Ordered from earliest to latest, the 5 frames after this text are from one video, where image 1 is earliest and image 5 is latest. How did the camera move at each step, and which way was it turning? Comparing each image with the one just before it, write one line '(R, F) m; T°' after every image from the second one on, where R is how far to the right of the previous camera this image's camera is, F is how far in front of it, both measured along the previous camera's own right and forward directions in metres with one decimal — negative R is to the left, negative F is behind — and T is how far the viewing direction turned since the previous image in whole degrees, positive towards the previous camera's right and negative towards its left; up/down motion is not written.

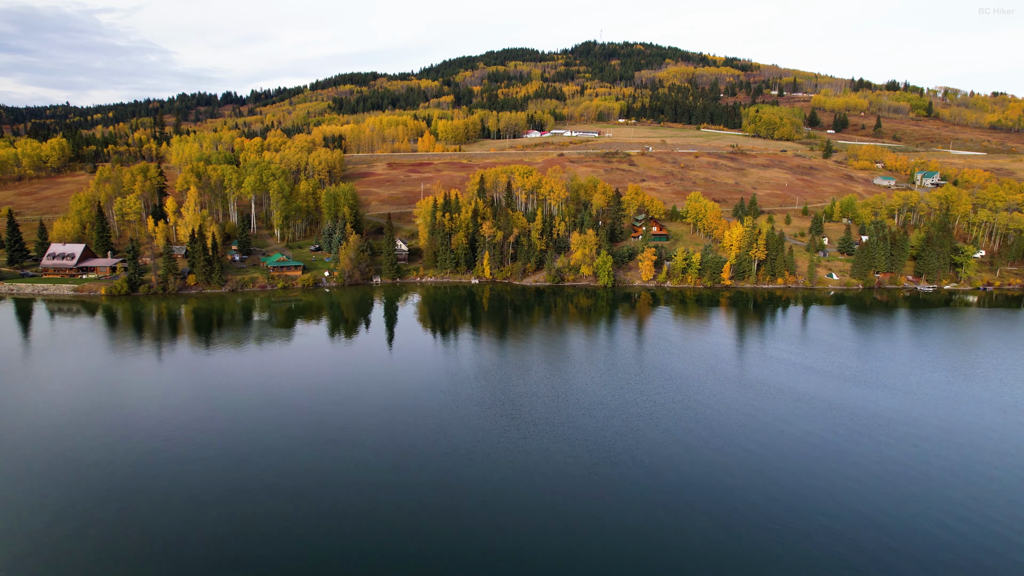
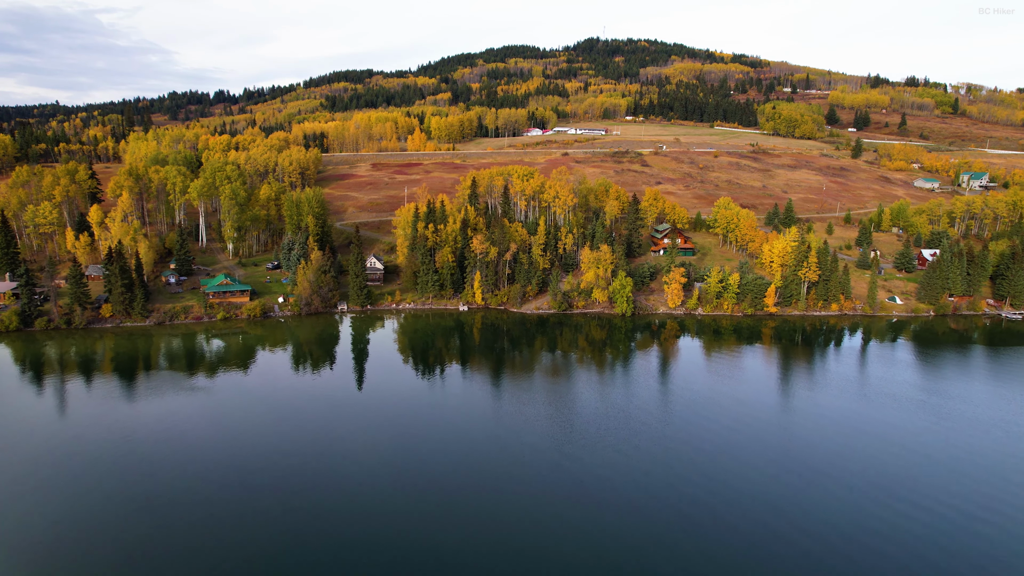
(+0.5, +13.9) m; 0°
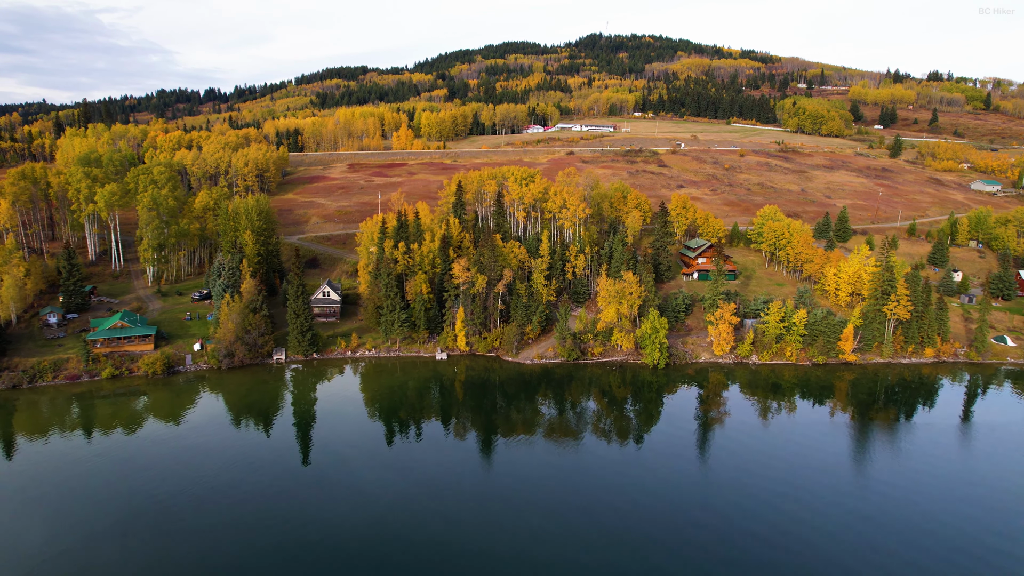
(+0.5, +15.5) m; 0°
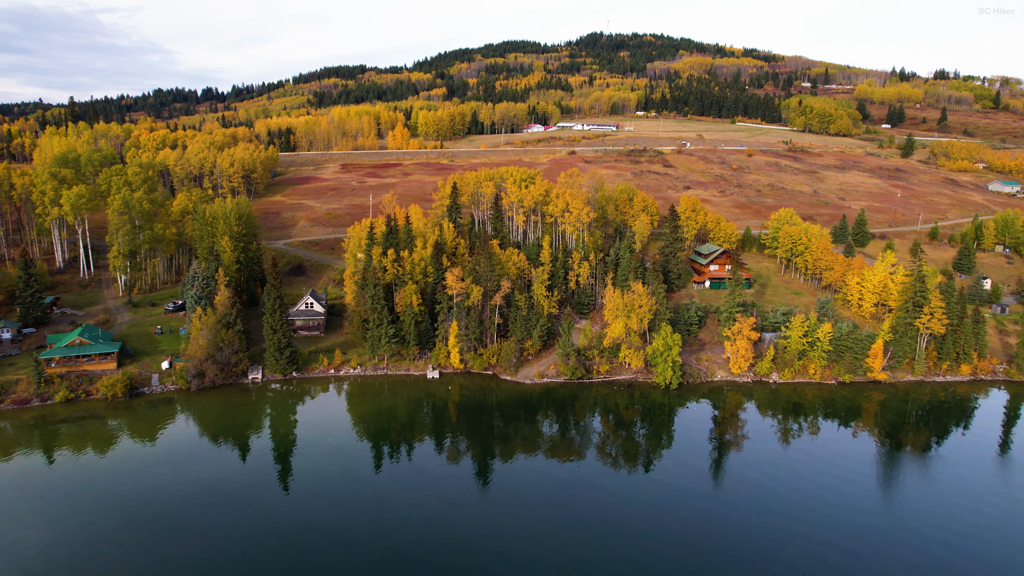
(+0.1, +4.1) m; 0°
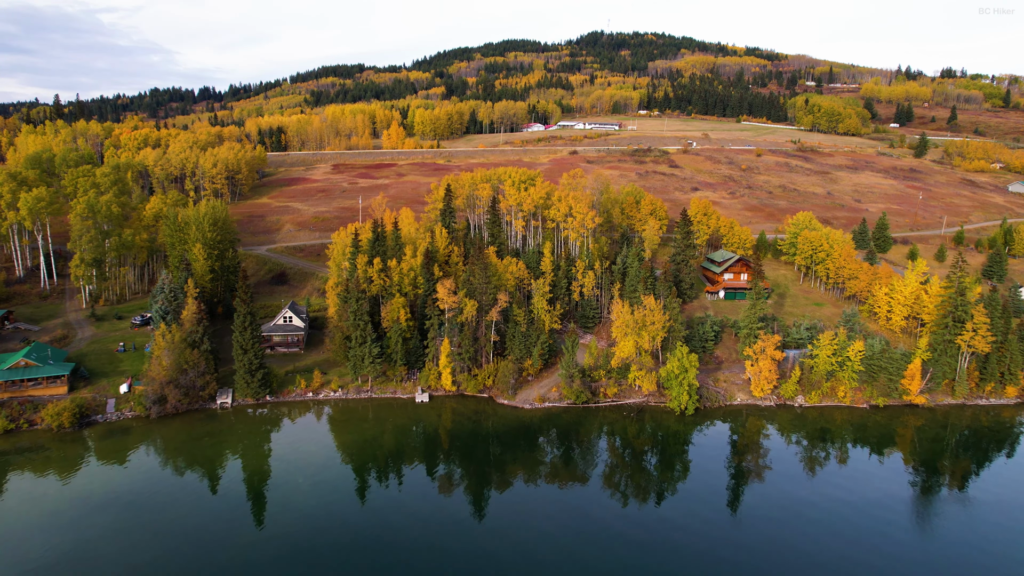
(+0.2, +4.3) m; 0°
